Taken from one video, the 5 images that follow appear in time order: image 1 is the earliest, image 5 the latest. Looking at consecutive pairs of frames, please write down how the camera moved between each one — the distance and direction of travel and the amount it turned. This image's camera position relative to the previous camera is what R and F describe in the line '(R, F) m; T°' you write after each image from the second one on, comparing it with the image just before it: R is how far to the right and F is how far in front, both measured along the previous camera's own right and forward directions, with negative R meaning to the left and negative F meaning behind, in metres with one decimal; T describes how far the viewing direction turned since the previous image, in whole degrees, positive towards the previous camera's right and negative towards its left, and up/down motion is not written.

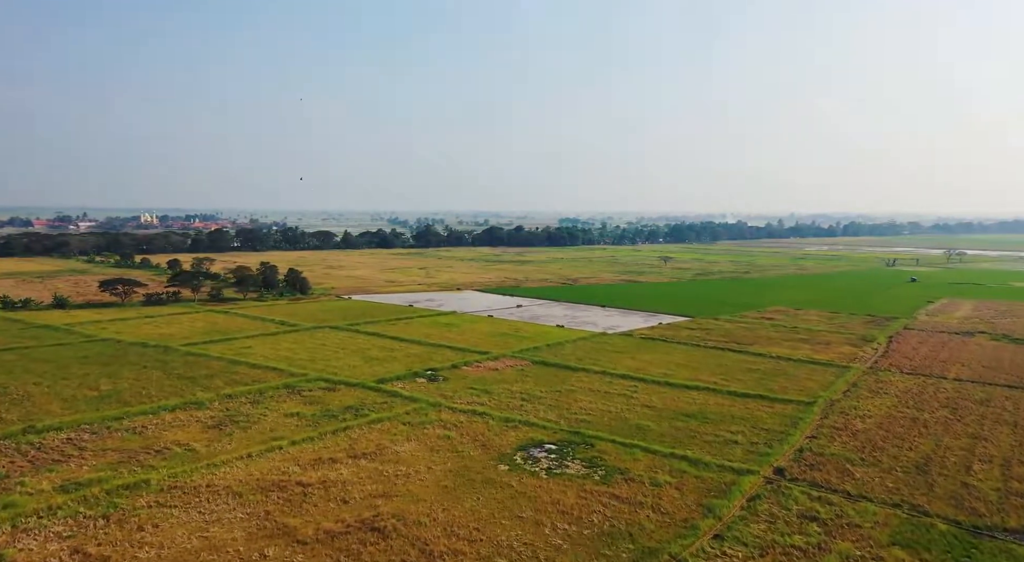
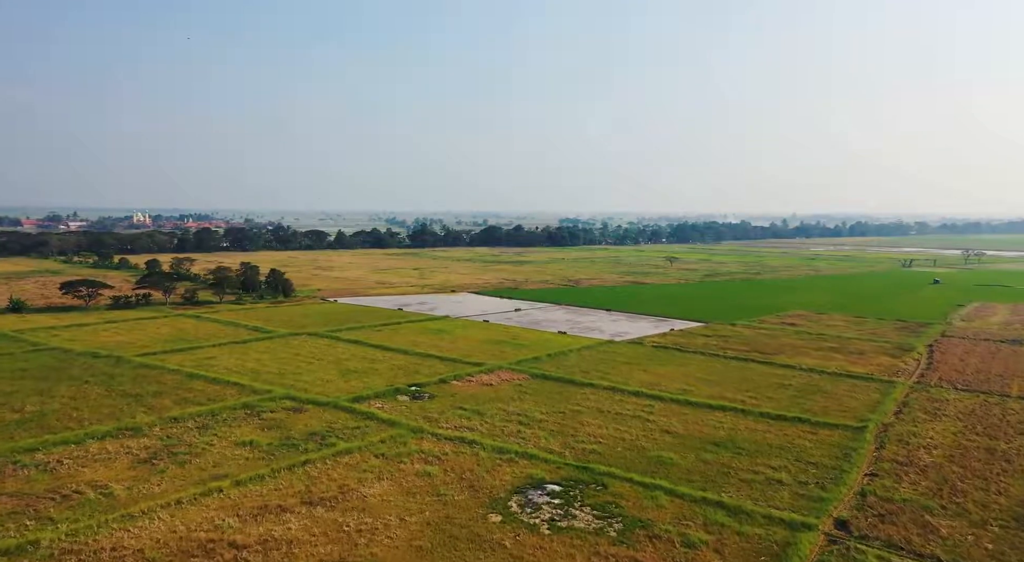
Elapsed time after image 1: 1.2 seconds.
(+0.1, +4.0) m; 0°
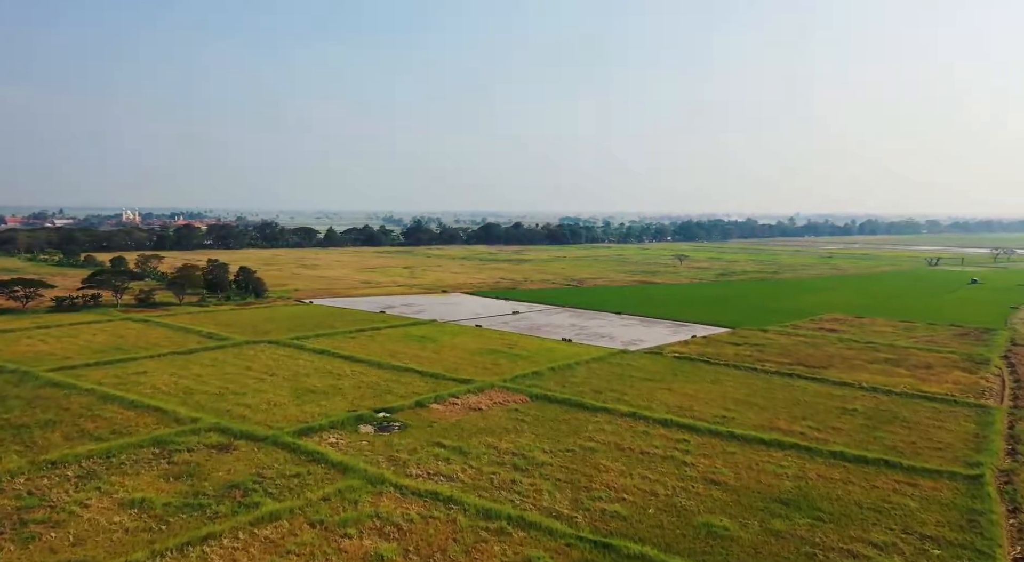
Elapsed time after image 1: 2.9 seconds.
(+0.2, +5.7) m; 0°
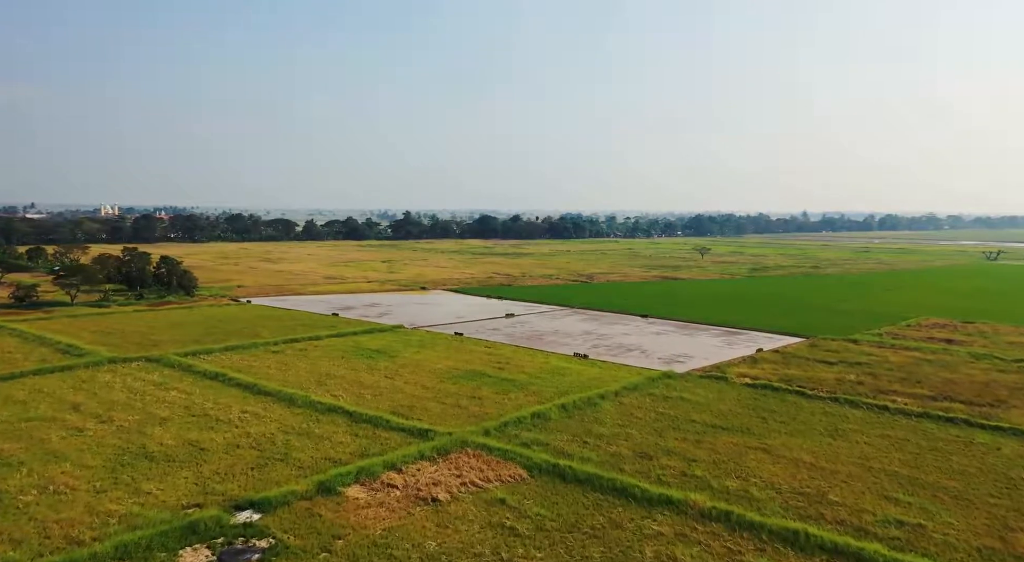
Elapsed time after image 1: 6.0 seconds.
(+0.3, +10.5) m; 0°
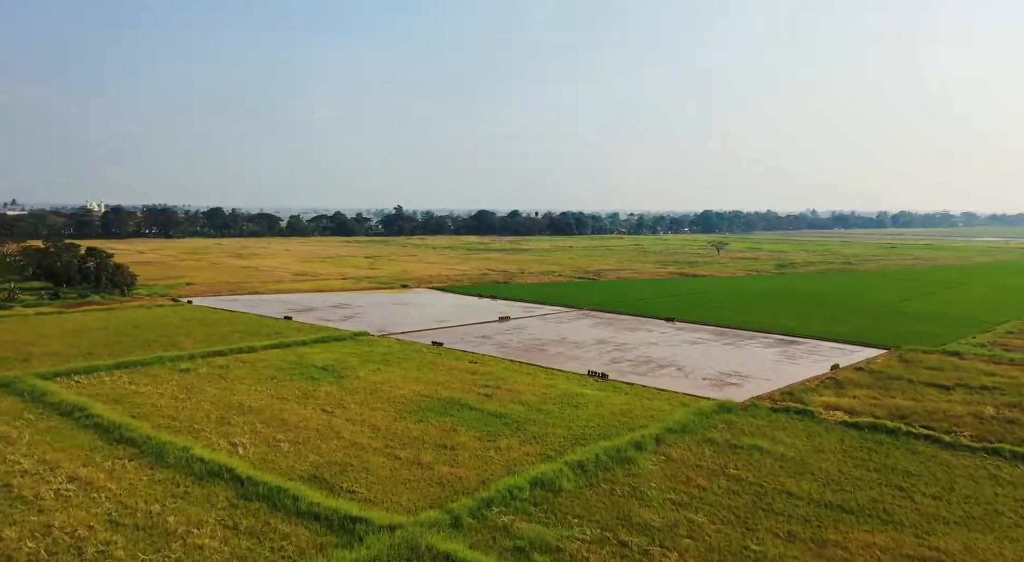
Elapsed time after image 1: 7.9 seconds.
(+0.2, +6.4) m; 0°
